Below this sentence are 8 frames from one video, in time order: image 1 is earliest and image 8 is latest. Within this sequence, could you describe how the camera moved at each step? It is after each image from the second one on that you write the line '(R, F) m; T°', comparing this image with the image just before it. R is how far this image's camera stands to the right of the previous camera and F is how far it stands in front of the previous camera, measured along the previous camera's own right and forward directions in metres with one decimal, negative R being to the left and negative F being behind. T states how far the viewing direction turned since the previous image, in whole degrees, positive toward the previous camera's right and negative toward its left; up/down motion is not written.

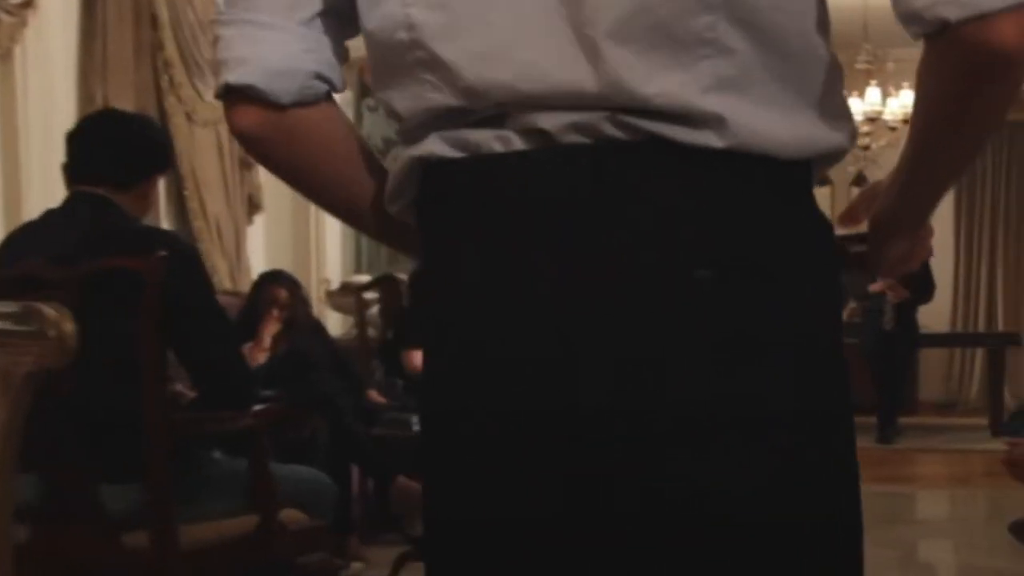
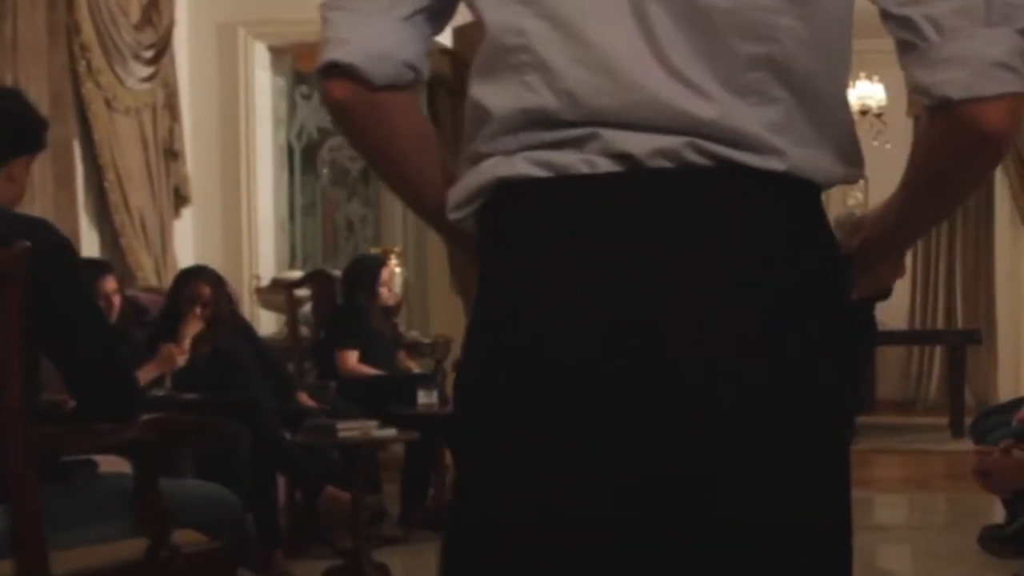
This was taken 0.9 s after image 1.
(+0.1, +0.4) m; +2°
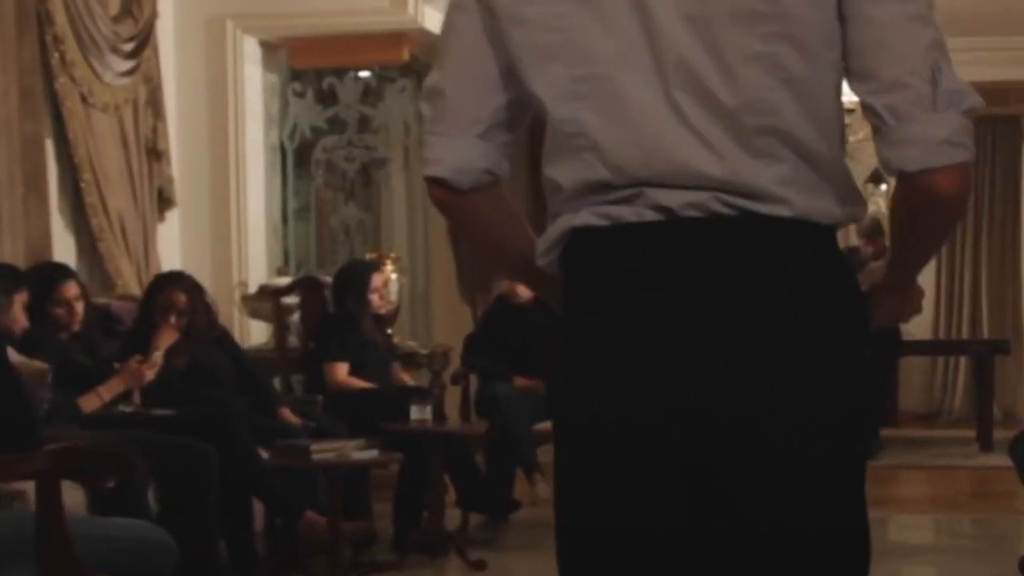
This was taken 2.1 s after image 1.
(+0.1, +0.4) m; -1°
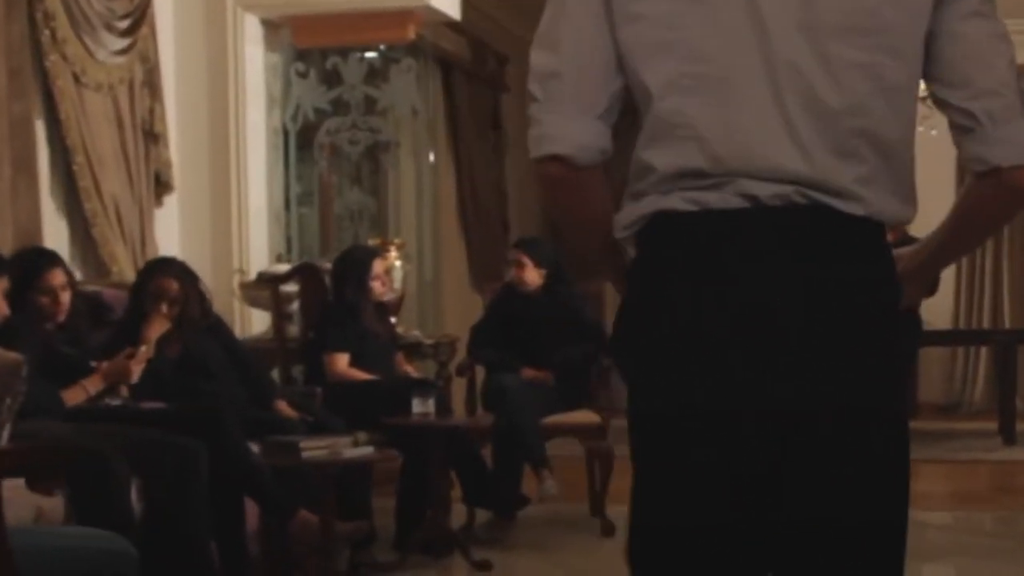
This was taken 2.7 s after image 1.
(0.0, +0.2) m; -1°
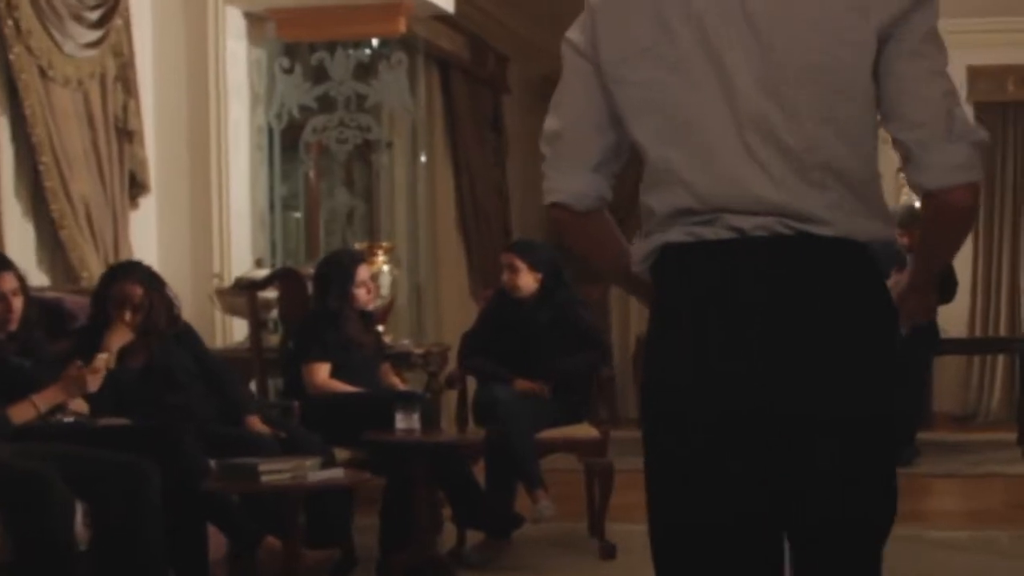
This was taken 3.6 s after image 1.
(+0.1, +0.4) m; 0°
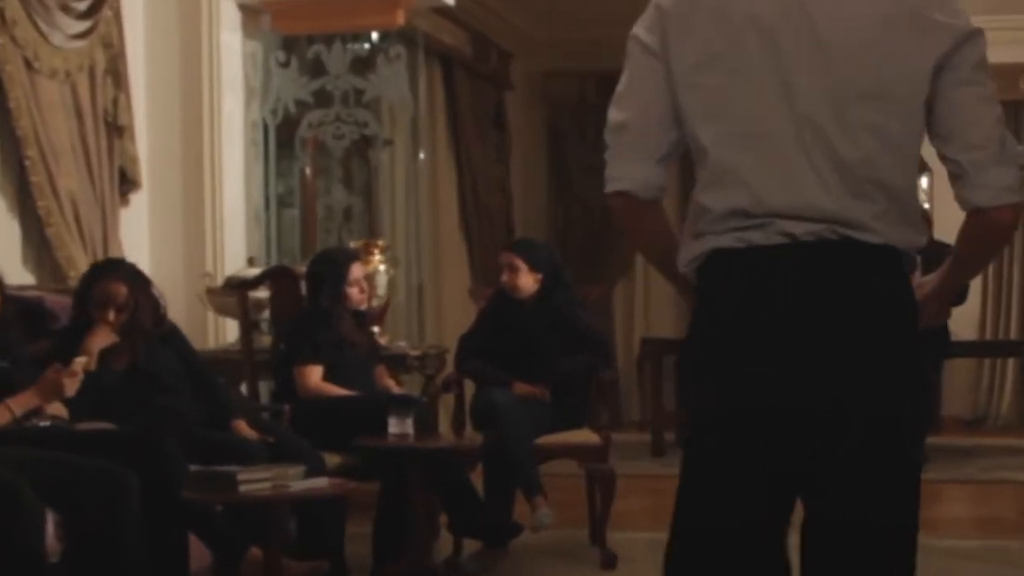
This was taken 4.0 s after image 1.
(0.0, +0.2) m; 0°
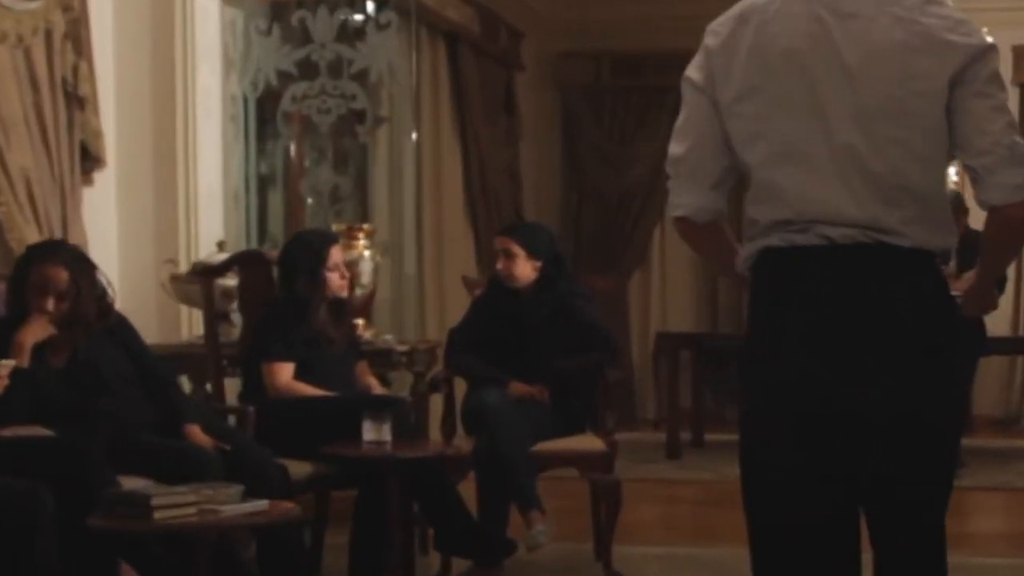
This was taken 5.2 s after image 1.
(+0.1, +0.6) m; -1°
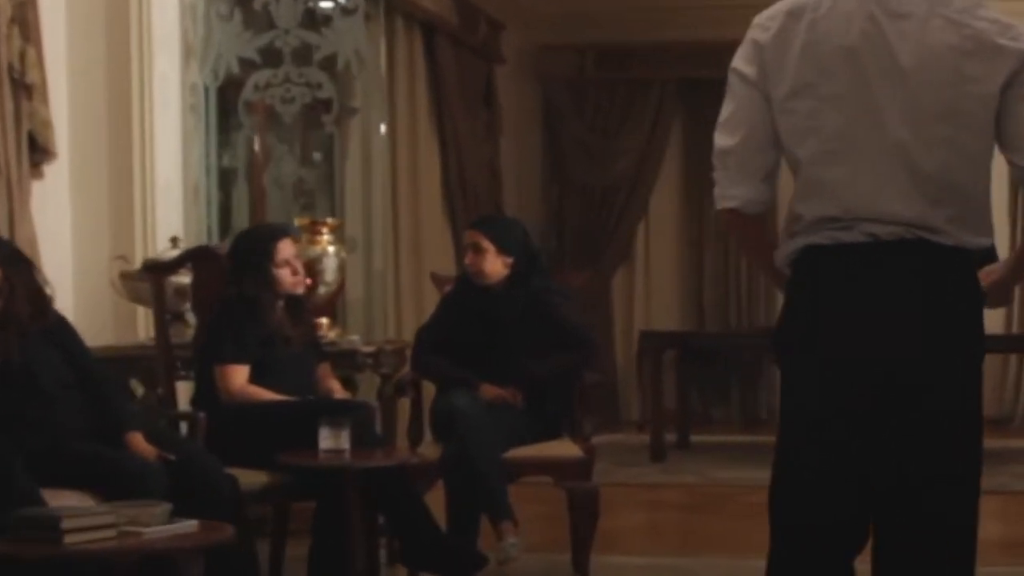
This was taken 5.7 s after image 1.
(0.0, +0.3) m; 0°
